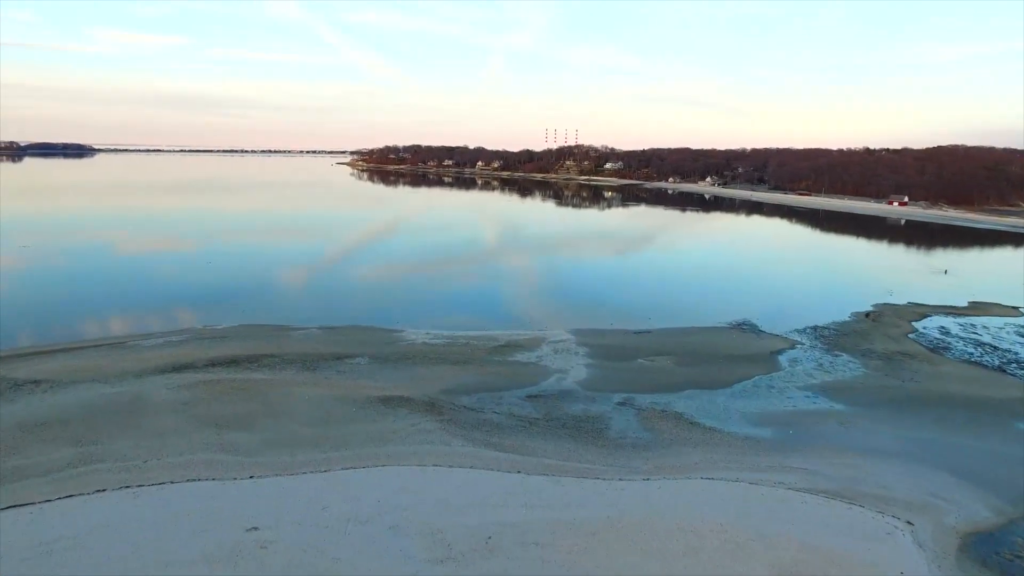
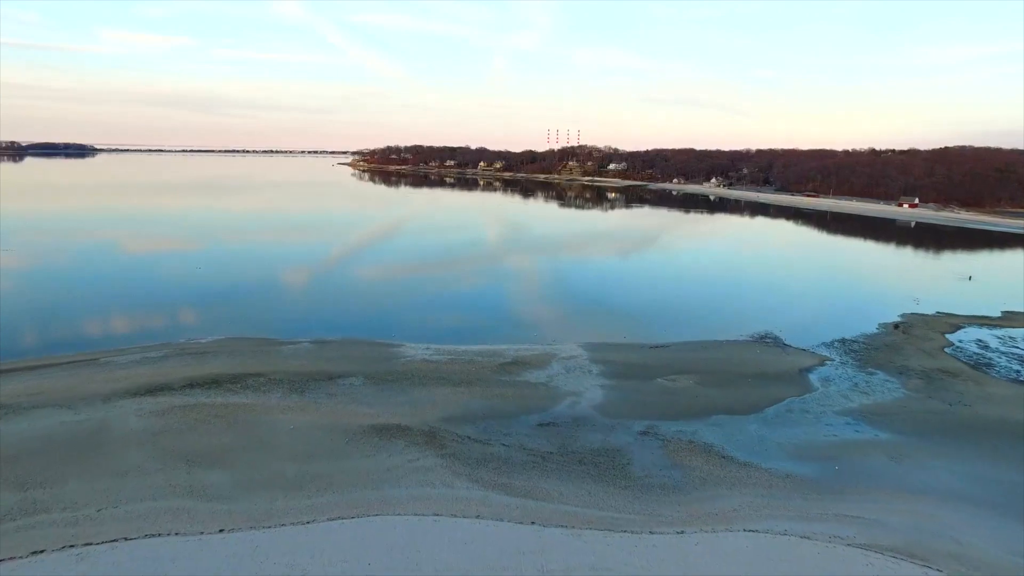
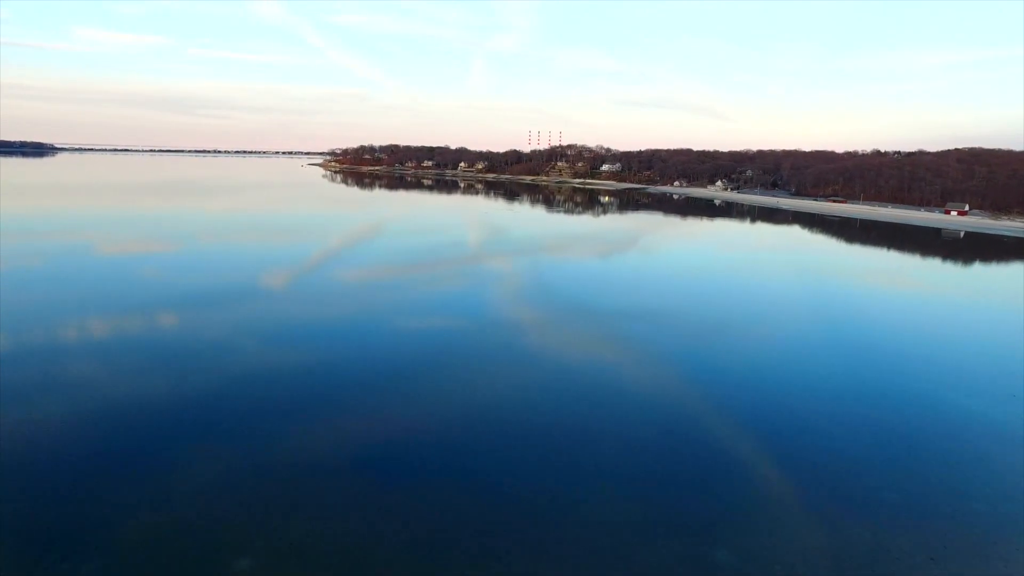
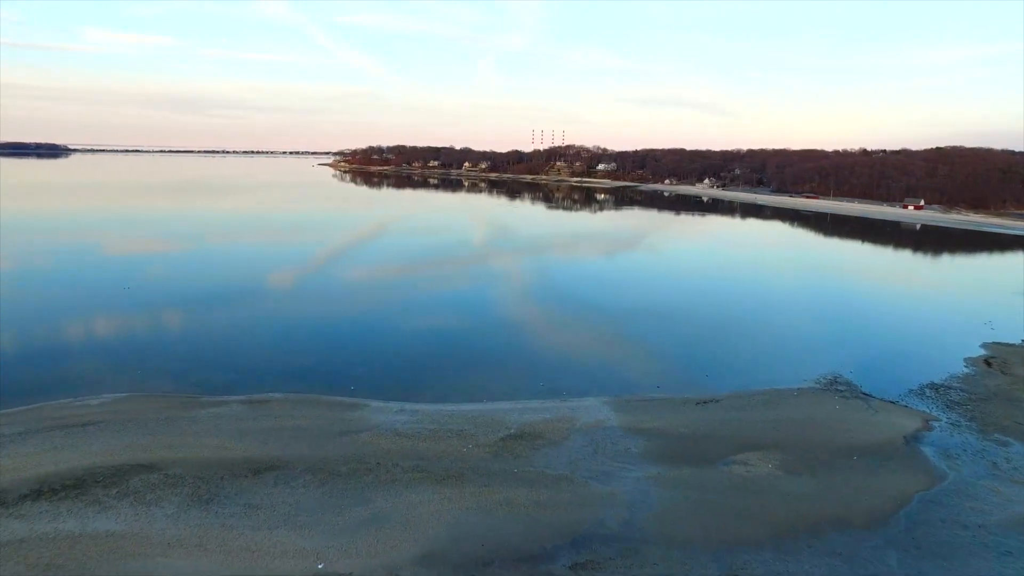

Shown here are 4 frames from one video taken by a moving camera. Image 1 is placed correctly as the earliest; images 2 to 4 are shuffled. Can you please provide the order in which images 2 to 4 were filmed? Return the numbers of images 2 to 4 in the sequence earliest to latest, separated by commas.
2, 4, 3
